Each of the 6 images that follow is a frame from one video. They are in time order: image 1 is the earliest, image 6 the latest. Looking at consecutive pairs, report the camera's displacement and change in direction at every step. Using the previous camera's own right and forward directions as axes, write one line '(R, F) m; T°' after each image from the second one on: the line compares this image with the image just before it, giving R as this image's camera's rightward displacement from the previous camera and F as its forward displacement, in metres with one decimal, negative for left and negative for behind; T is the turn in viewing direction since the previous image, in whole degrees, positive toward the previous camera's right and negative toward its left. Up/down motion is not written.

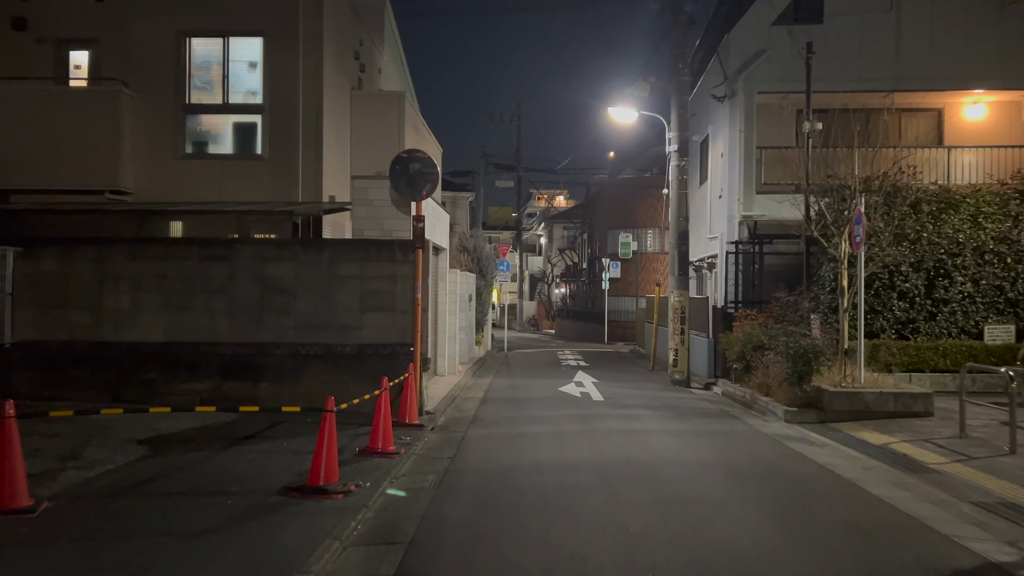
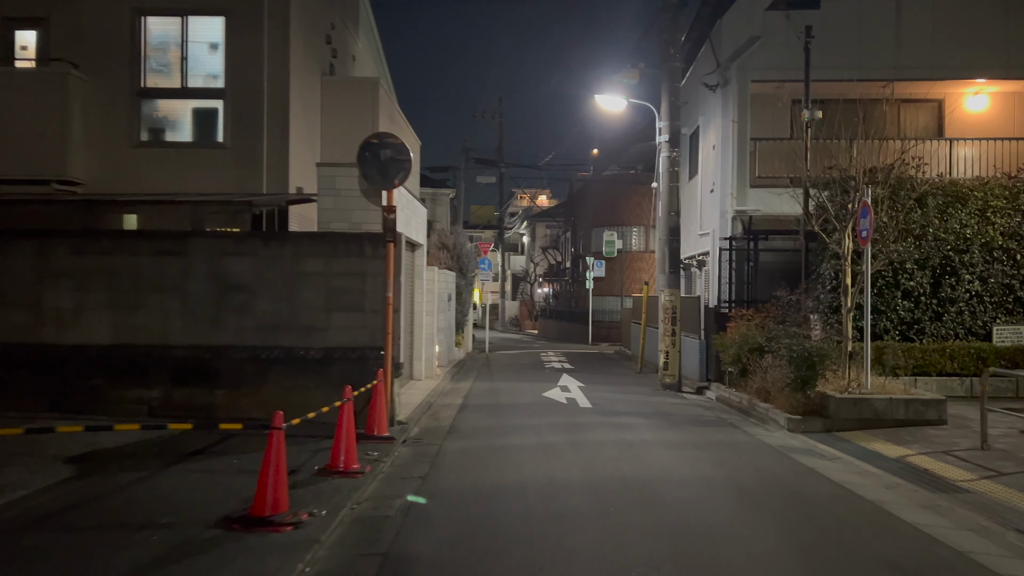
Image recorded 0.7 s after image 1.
(0.0, +1.0) m; +1°
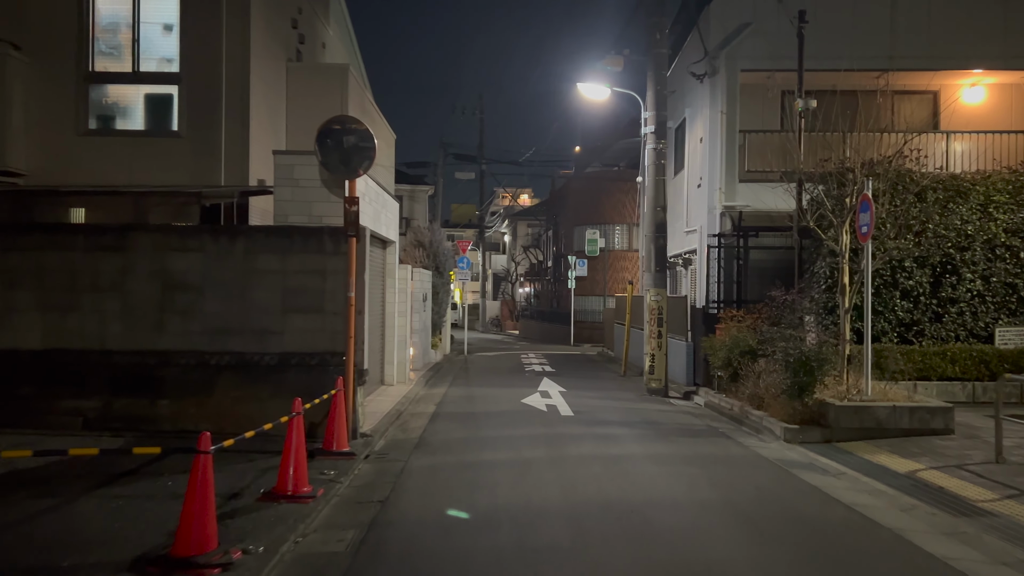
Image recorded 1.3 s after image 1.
(+0.1, +0.9) m; +1°
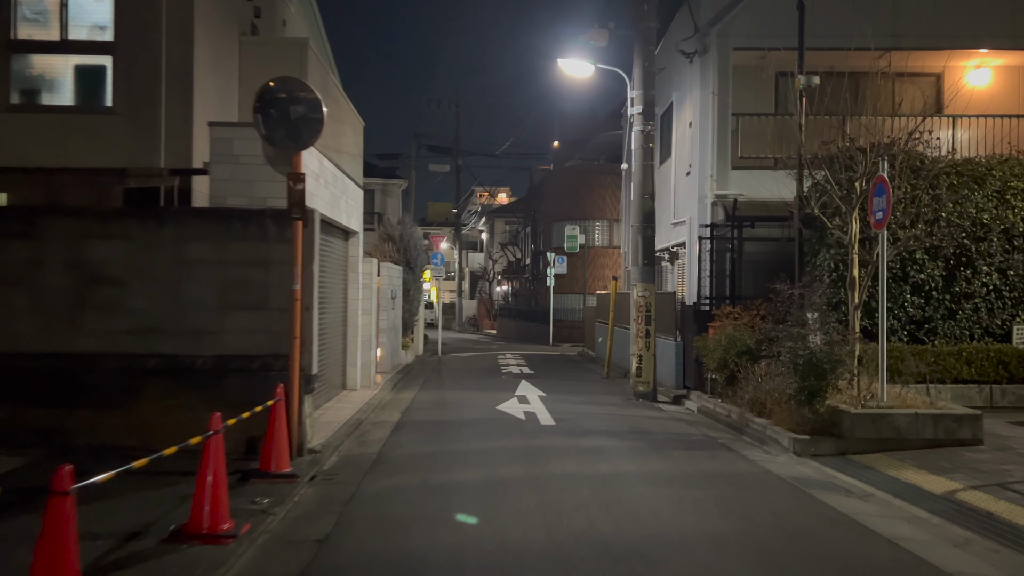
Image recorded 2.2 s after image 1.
(+0.1, +1.2) m; +2°
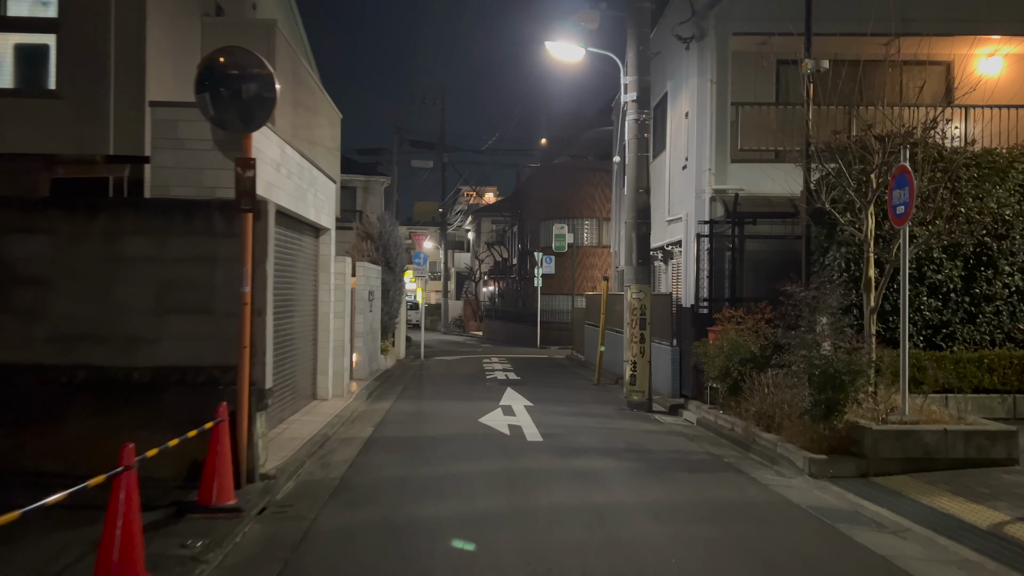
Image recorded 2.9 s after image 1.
(+0.1, +1.0) m; +1°
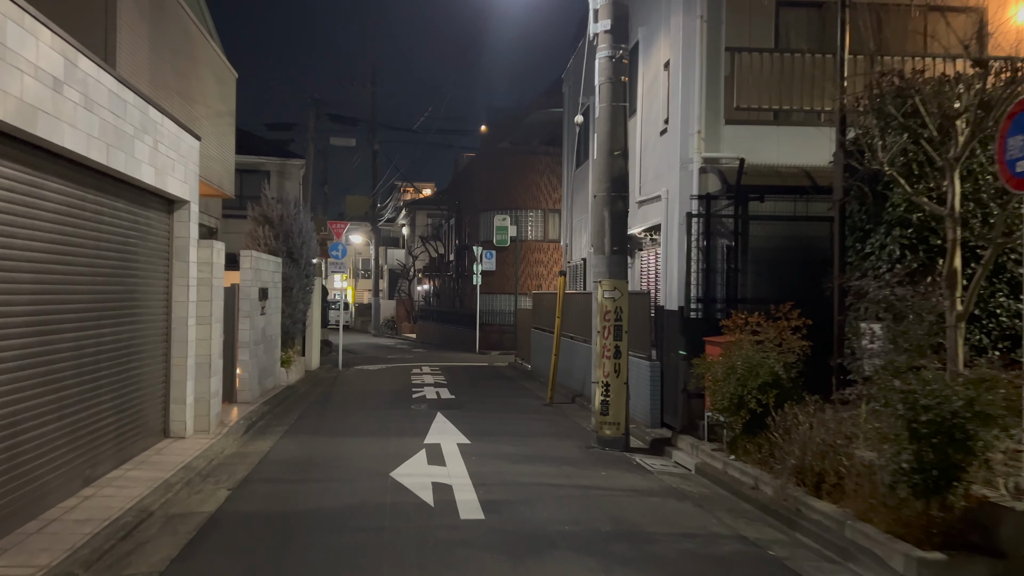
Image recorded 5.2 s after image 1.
(+0.1, +3.2) m; +4°
